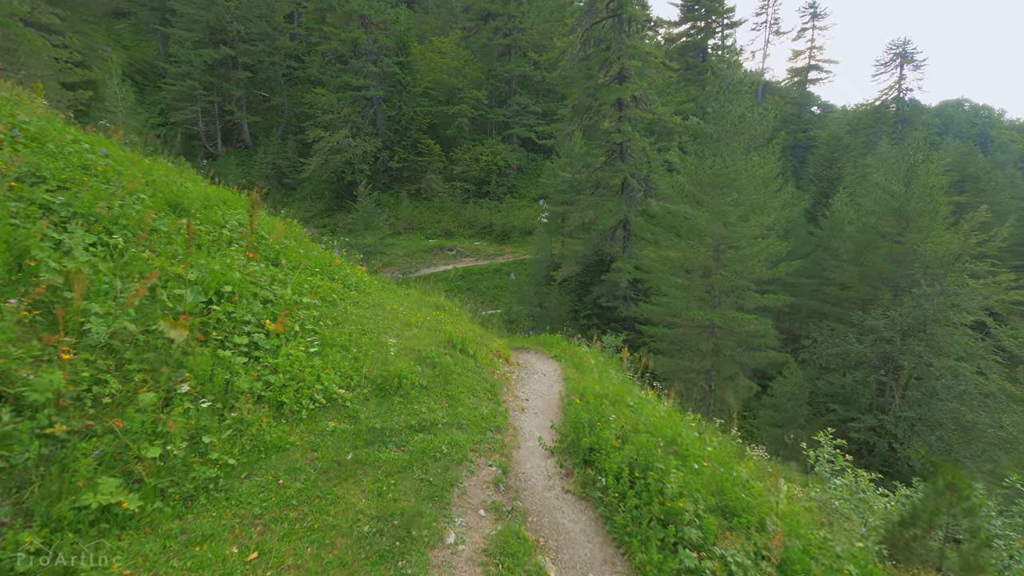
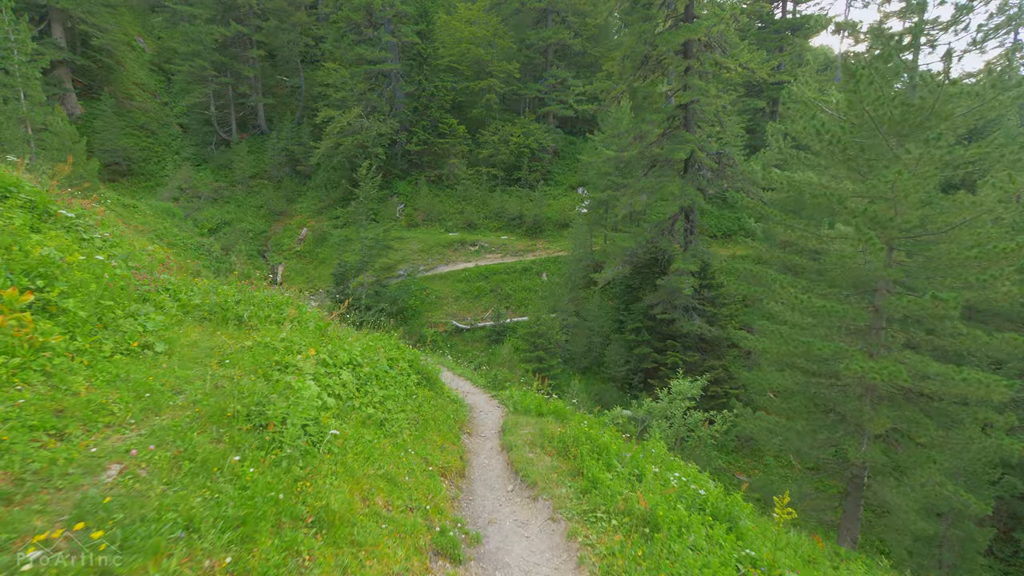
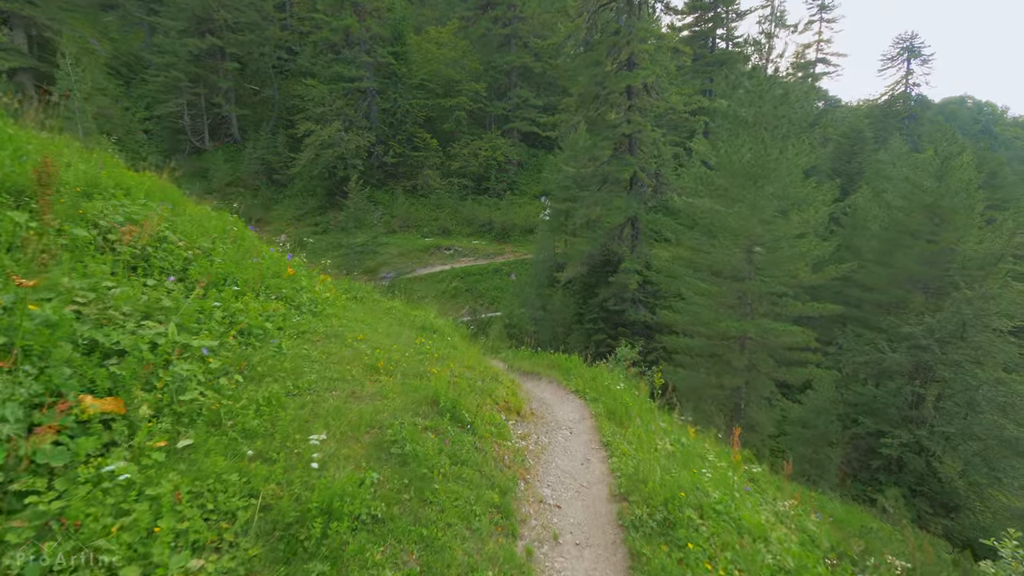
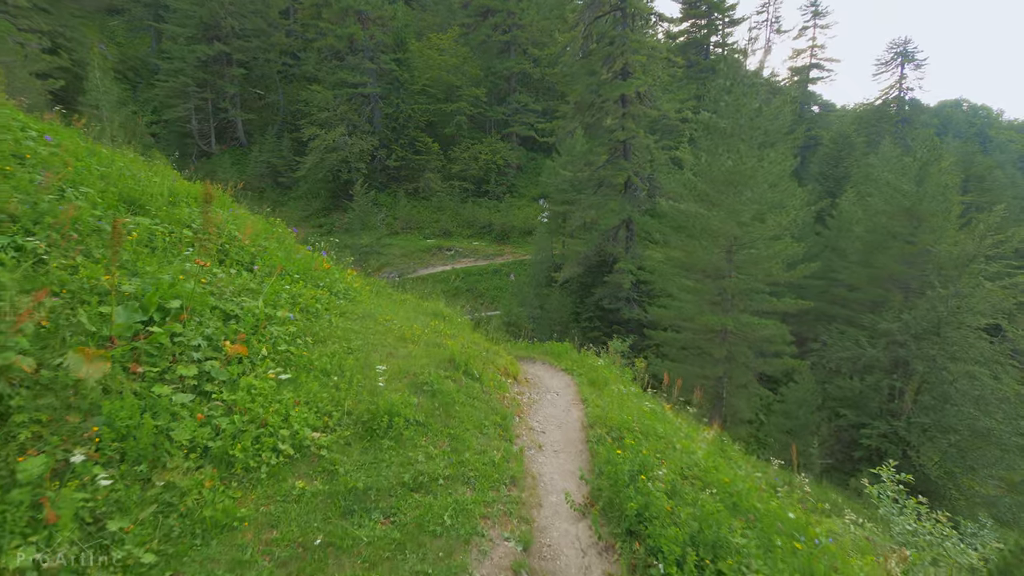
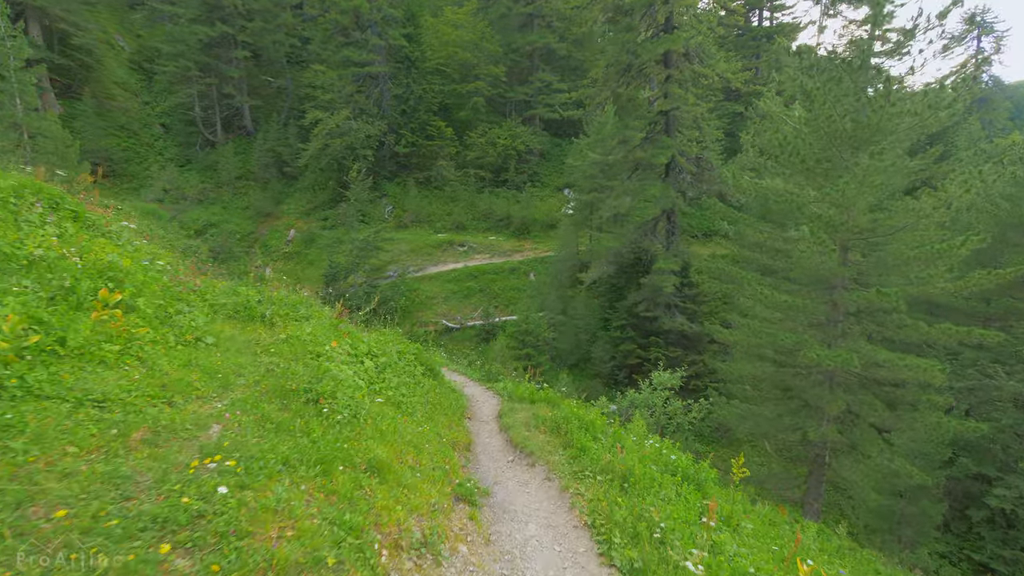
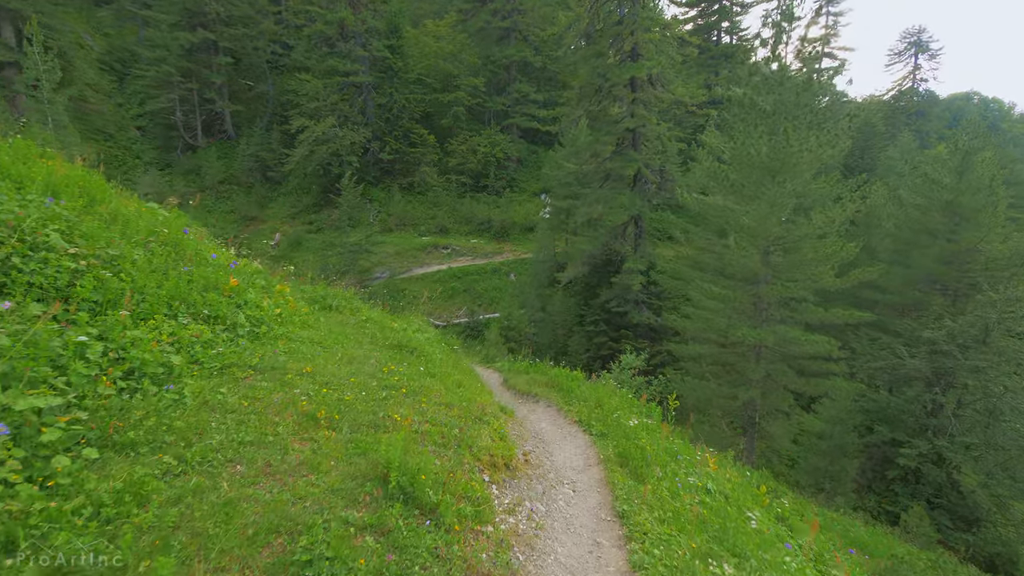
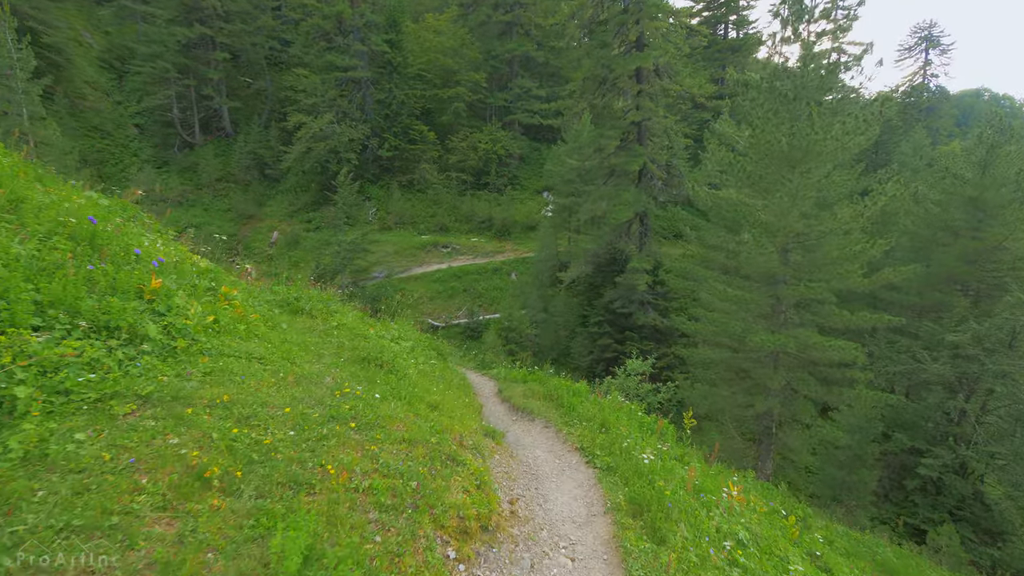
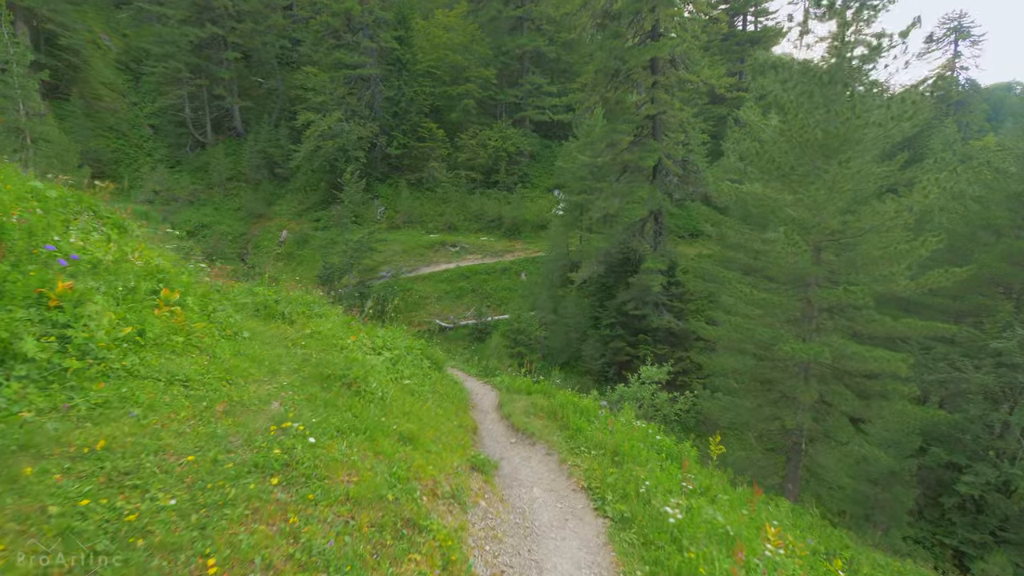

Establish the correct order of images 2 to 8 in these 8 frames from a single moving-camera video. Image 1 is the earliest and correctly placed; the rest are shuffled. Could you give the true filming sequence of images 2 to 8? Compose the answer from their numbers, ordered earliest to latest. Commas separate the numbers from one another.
4, 3, 6, 7, 8, 5, 2
